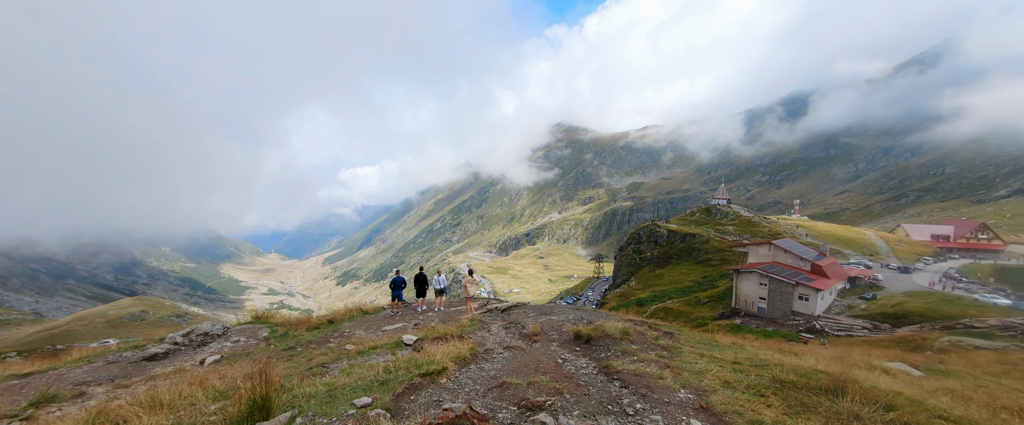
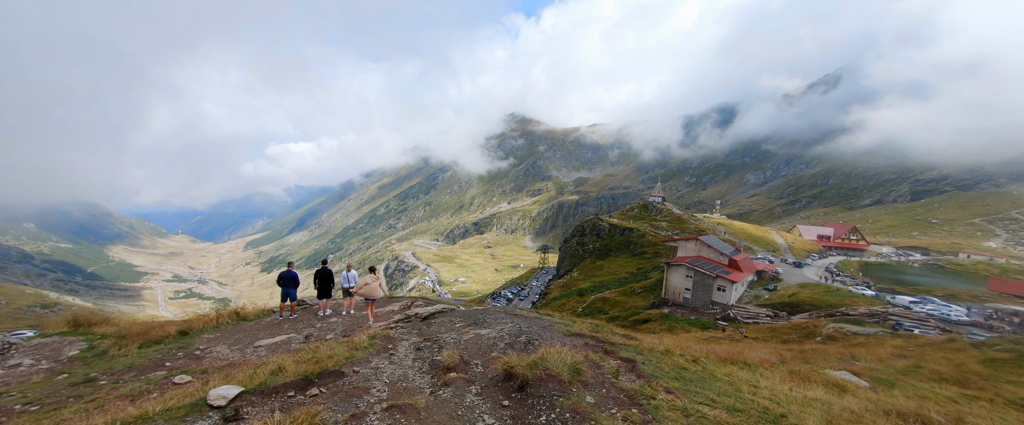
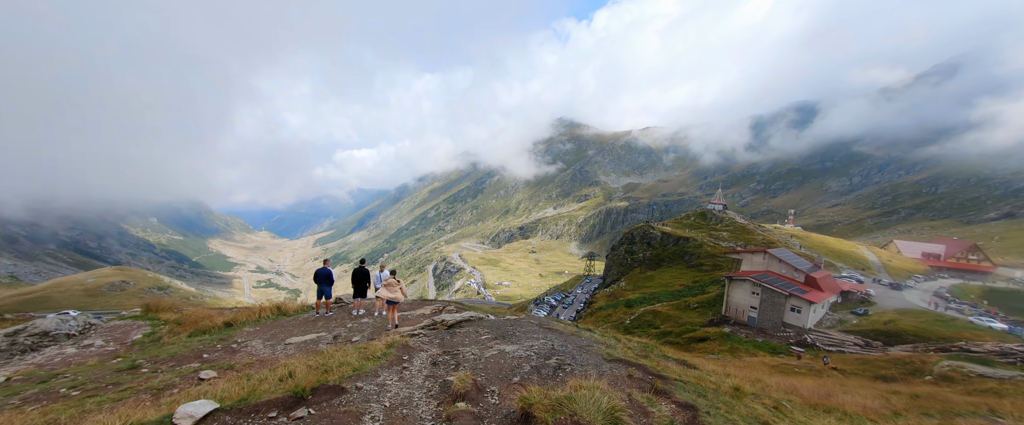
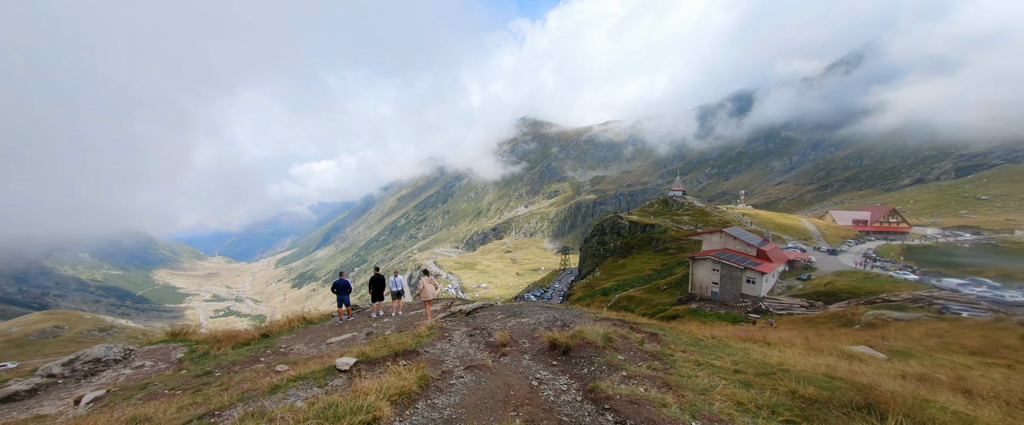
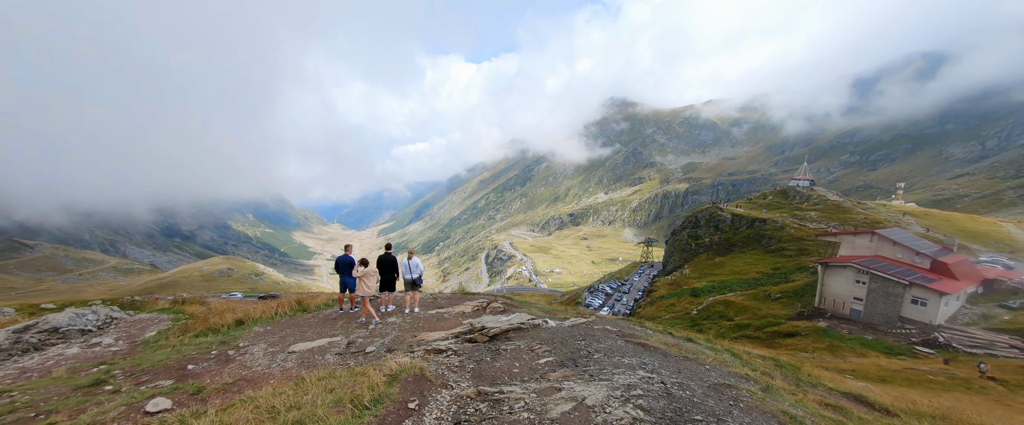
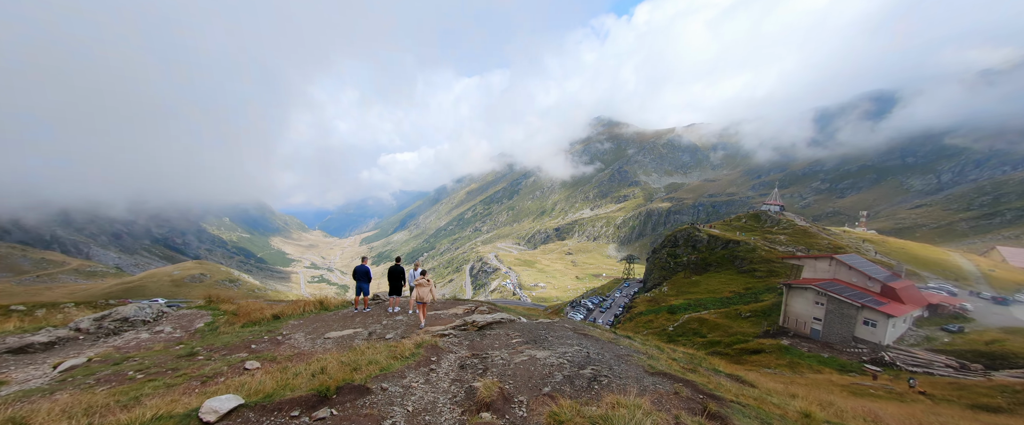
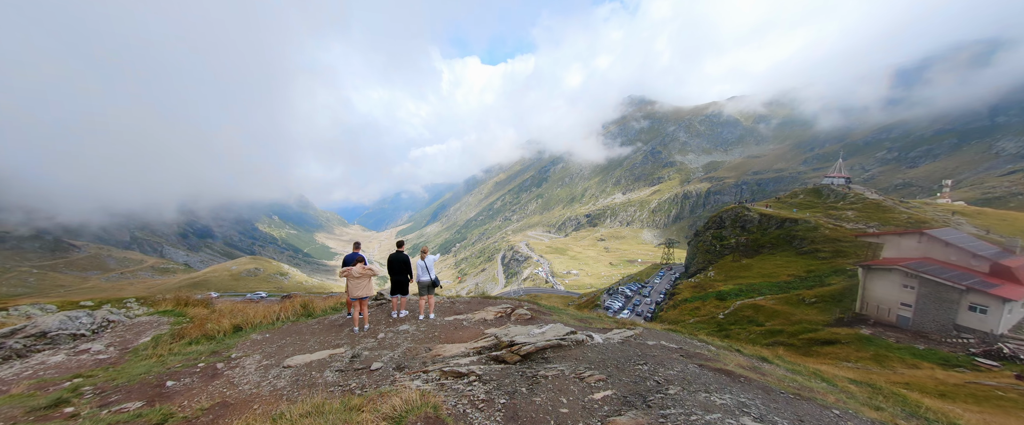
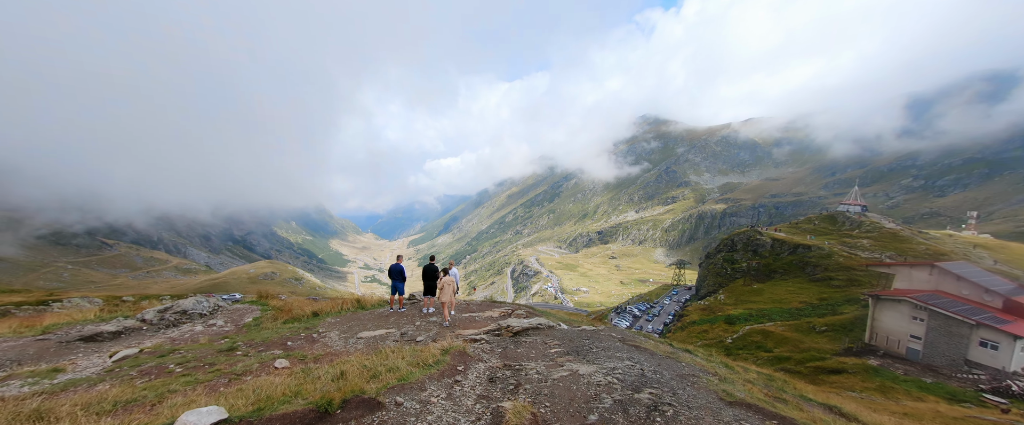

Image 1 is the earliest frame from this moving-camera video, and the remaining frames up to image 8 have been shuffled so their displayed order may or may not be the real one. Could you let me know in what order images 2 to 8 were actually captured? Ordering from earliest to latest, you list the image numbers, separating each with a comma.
4, 2, 3, 6, 8, 5, 7
